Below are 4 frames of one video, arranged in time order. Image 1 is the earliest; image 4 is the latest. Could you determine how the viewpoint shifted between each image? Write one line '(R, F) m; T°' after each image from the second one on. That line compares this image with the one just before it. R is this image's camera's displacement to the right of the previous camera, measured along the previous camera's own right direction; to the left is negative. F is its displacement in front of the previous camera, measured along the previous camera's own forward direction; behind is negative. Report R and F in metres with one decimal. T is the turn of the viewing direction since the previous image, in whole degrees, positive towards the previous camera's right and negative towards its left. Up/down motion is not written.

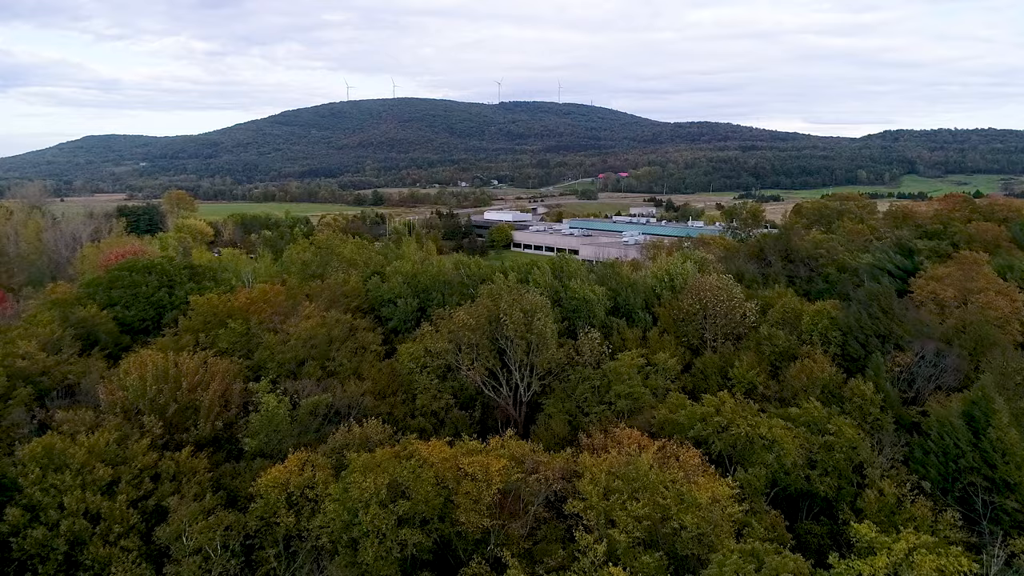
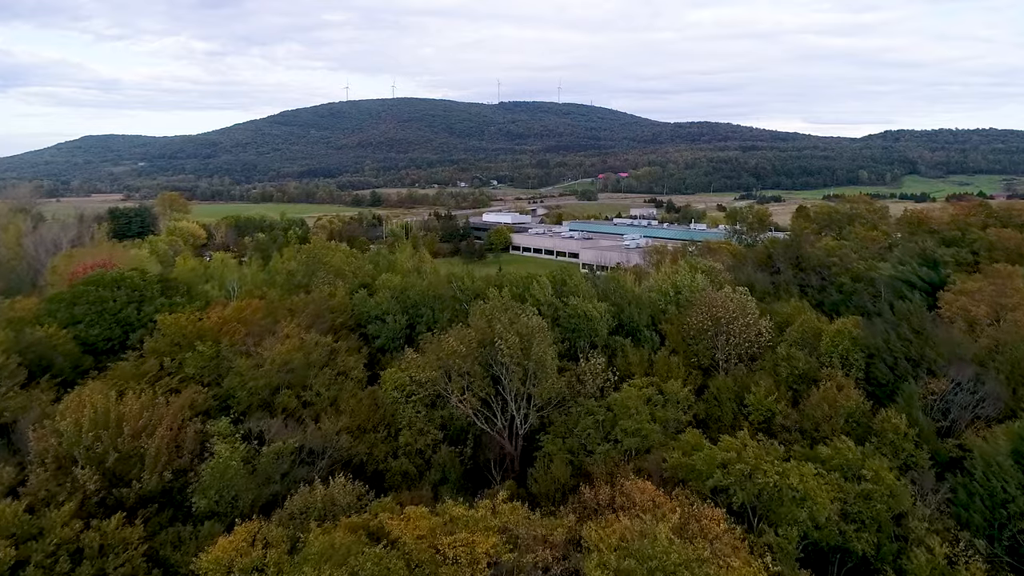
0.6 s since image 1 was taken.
(+0.1, +2.1) m; 0°
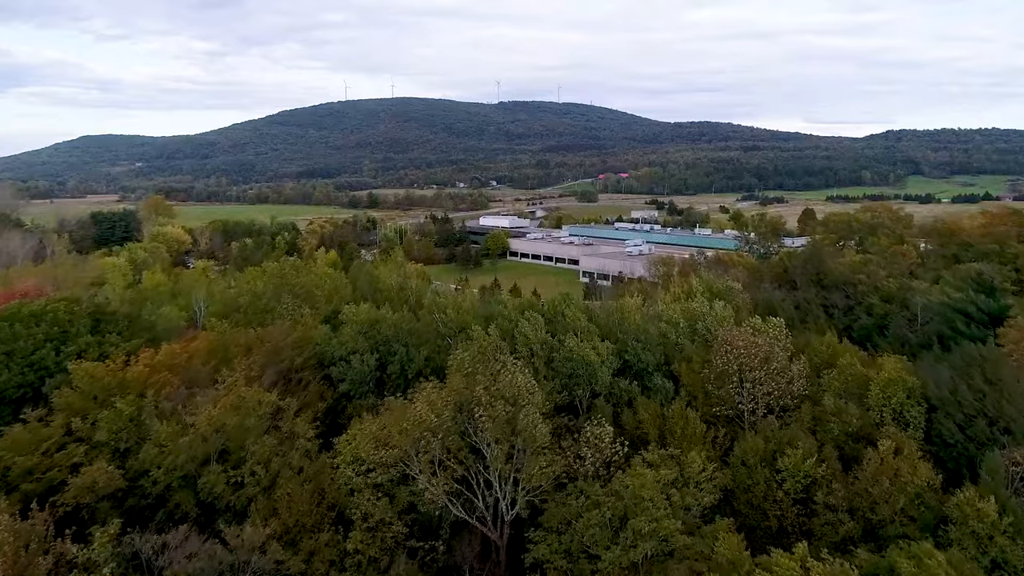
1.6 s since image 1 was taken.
(+0.3, +3.9) m; 0°
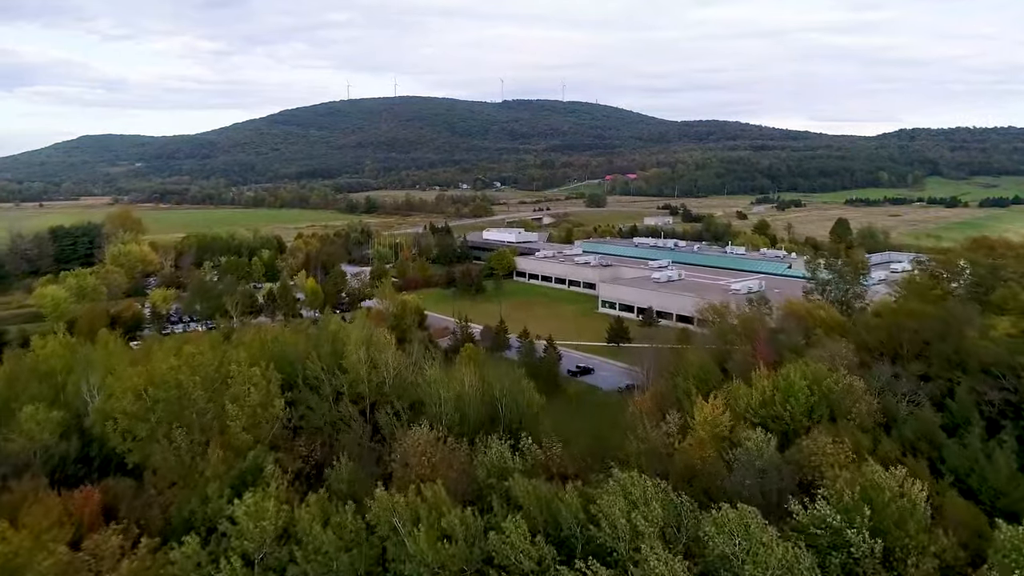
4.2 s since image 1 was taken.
(-0.4, +11.1) m; 0°
